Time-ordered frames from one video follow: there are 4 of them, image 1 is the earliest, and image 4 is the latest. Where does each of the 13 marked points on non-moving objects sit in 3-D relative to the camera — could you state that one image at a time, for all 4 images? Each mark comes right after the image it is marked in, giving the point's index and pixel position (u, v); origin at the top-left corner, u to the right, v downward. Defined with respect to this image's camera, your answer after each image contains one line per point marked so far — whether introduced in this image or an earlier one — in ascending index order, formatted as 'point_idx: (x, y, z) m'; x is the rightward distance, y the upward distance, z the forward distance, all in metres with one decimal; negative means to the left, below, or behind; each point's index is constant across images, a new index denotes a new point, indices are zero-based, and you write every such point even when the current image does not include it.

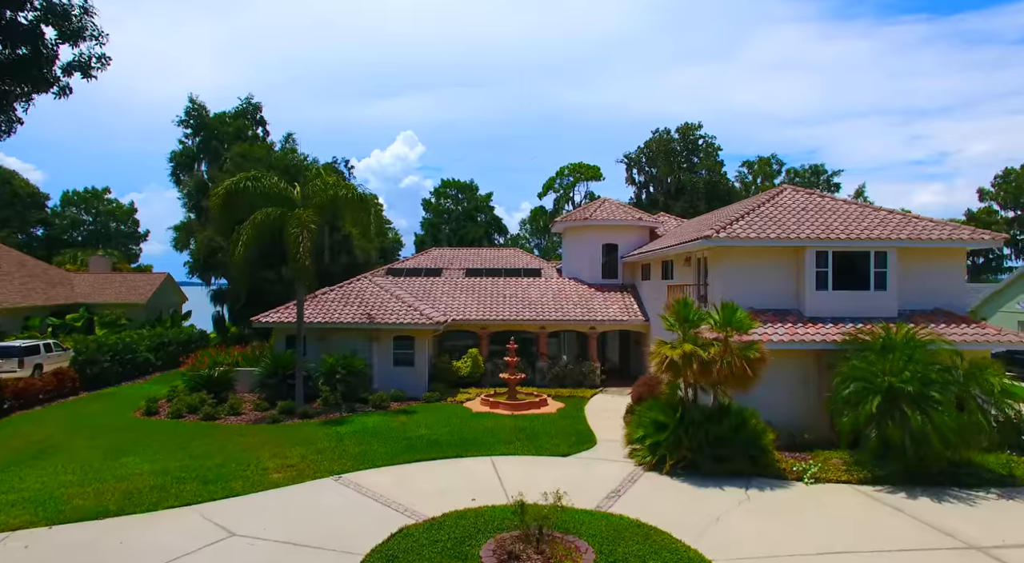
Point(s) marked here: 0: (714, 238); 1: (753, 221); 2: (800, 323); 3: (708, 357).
0: (+5.0, +1.1, +16.1) m
1: (+6.3, +1.6, +17.3) m
2: (+6.8, -1.0, +15.7) m
3: (+3.7, -1.4, +12.5) m
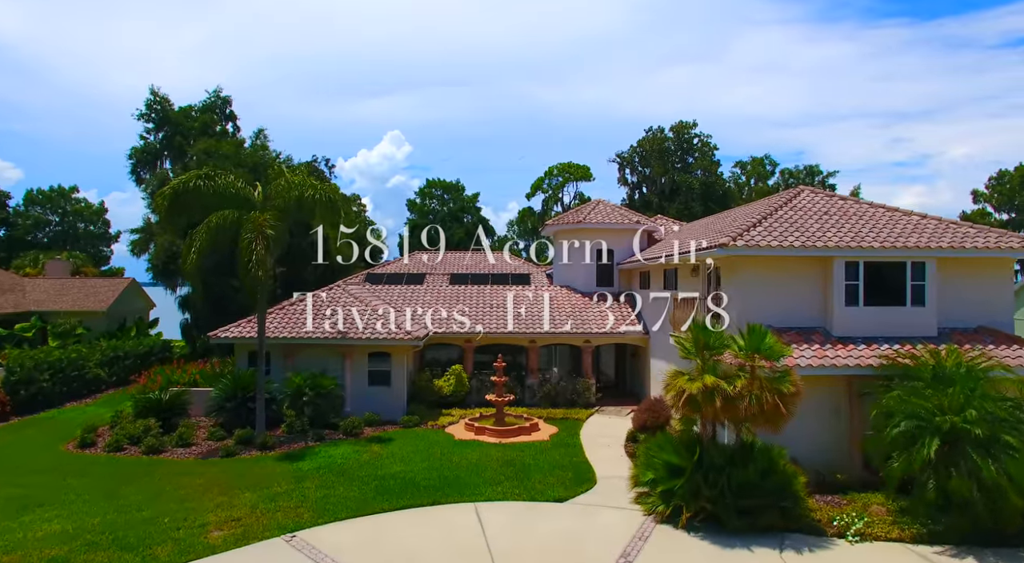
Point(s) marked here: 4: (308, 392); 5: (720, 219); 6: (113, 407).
0: (+4.7, +0.7, +14.1) m
1: (+6.1, +1.3, +15.3) m
2: (+6.6, -1.3, +13.7) m
3: (+3.5, -1.7, +10.4) m
4: (-5.8, -3.2, +18.7) m
5: (+6.3, +1.6, +19.7) m
6: (-11.9, -3.7, +19.5) m
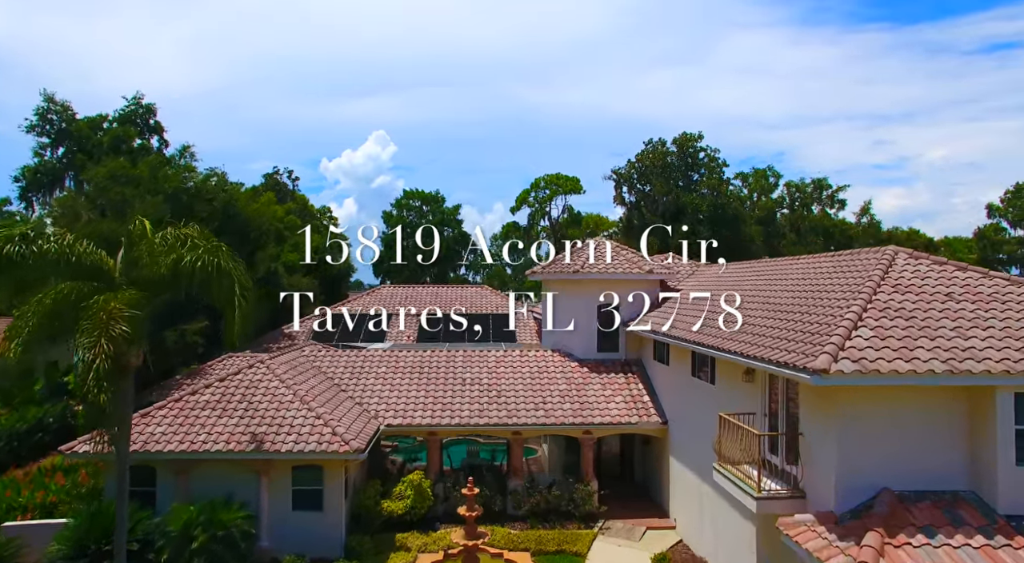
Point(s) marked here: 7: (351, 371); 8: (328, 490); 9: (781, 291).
0: (+4.3, -1.2, +8.8) m
1: (+5.6, -0.7, +10.0) m
2: (+6.2, -3.3, +8.4) m
3: (+3.2, -3.7, +5.1) m
4: (-6.3, -5.1, +13.2) m
5: (+5.8, -0.4, +14.4) m
6: (-12.4, -5.7, +13.8) m
7: (-4.9, -2.7, +19.6) m
8: (-4.2, -4.7, +14.9) m
9: (+6.0, -0.2, +14.8) m
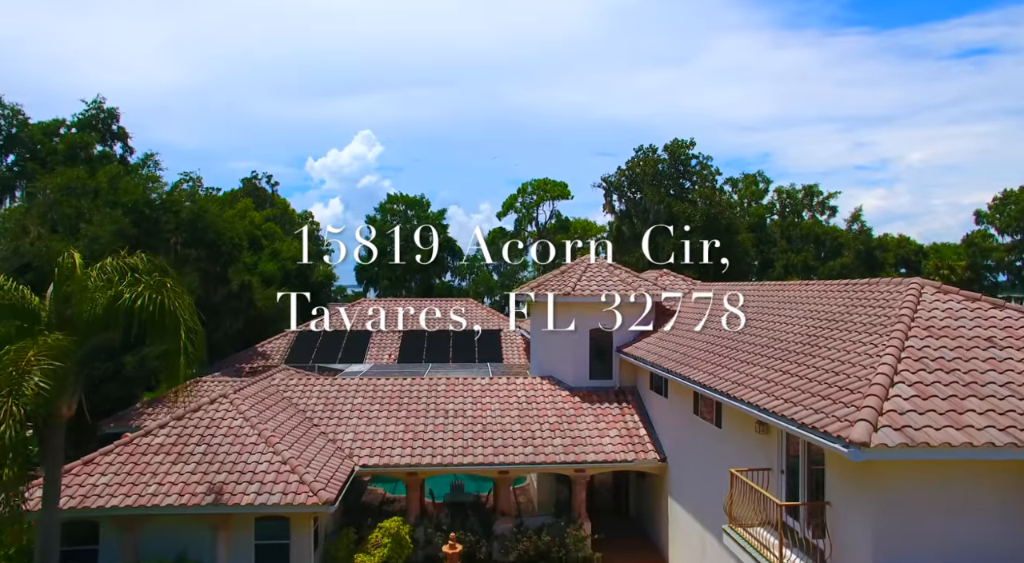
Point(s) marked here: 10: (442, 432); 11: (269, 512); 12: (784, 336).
0: (+4.1, -1.9, +7.5) m
1: (+5.5, -1.3, +8.7) m
2: (+6.0, -3.9, +7.1) m
3: (+3.1, -4.3, +3.7) m
4: (-6.6, -5.8, +11.6) m
5: (+5.5, -1.0, +13.1) m
6: (-12.6, -6.3, +12.2) m
7: (-5.2, -3.4, +18.1) m
8: (-4.5, -5.4, +13.4) m
9: (+5.7, -0.9, +13.5) m
10: (-1.8, -3.9, +17.0) m
11: (-4.8, -4.6, +13.0) m
12: (+5.4, -1.1, +13.3) m
